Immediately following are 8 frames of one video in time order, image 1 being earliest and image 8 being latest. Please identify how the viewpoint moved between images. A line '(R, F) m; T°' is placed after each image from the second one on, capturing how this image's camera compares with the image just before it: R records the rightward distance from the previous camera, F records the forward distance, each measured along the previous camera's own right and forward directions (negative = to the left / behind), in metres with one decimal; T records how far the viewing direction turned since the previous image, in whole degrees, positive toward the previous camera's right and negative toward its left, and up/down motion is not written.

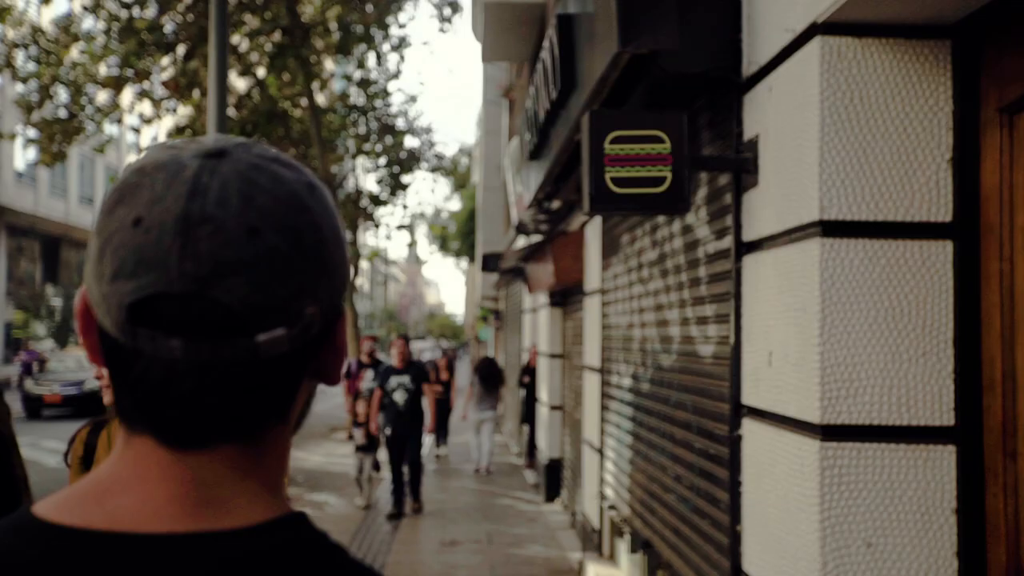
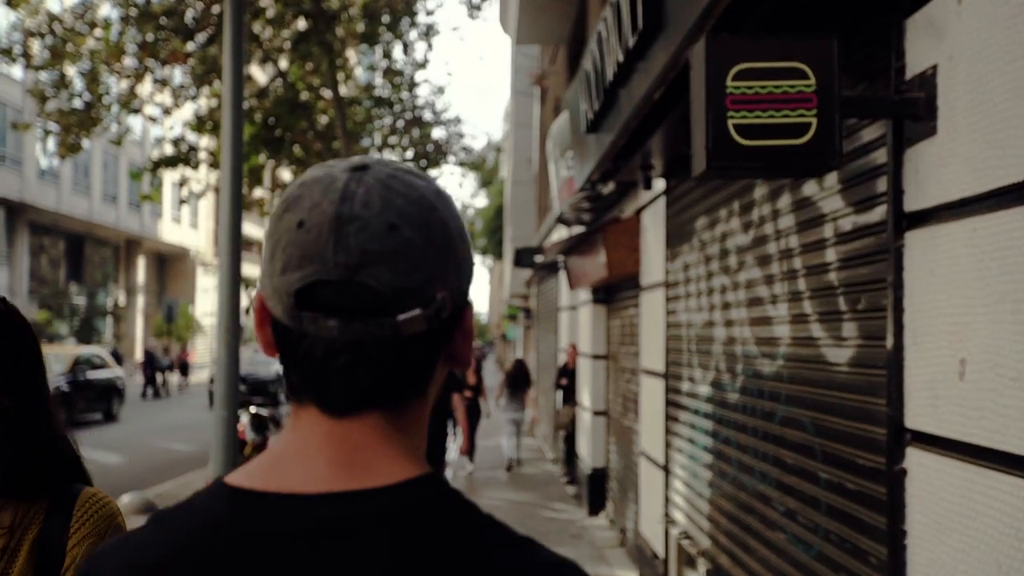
(-0.2, +1.1) m; -1°
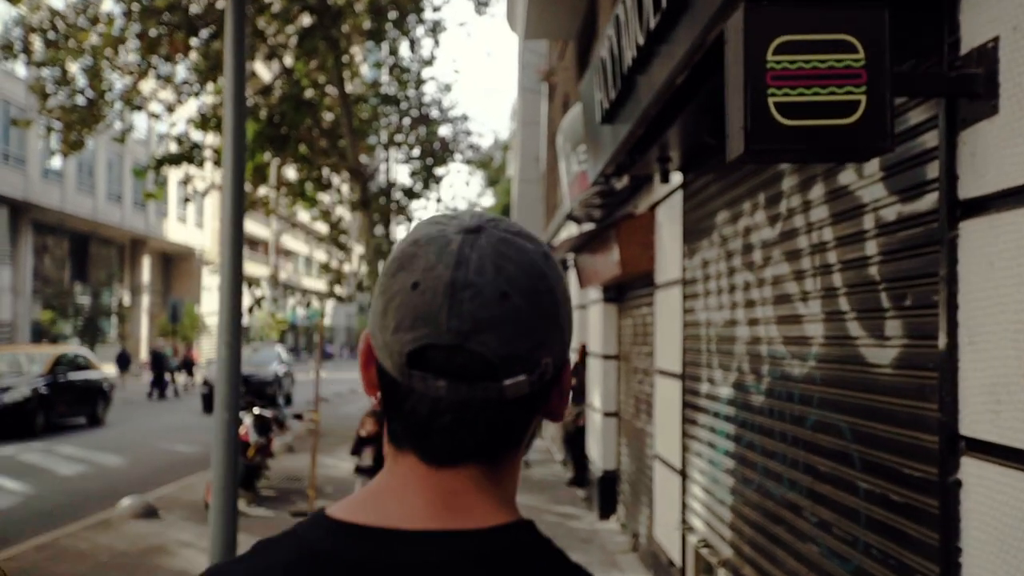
(0.0, +0.3) m; 0°
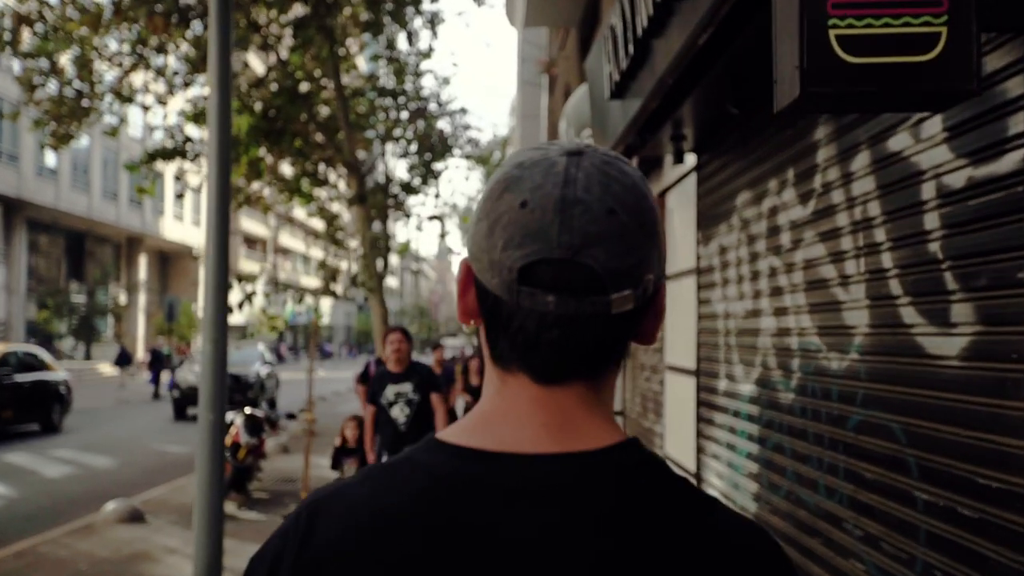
(0.0, +0.5) m; 0°
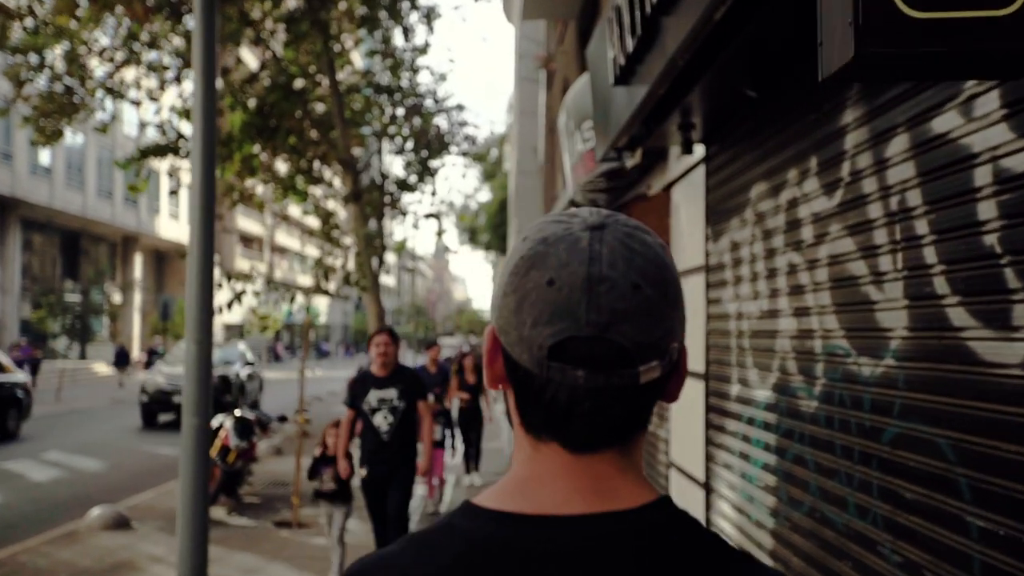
(0.0, +0.4) m; 0°
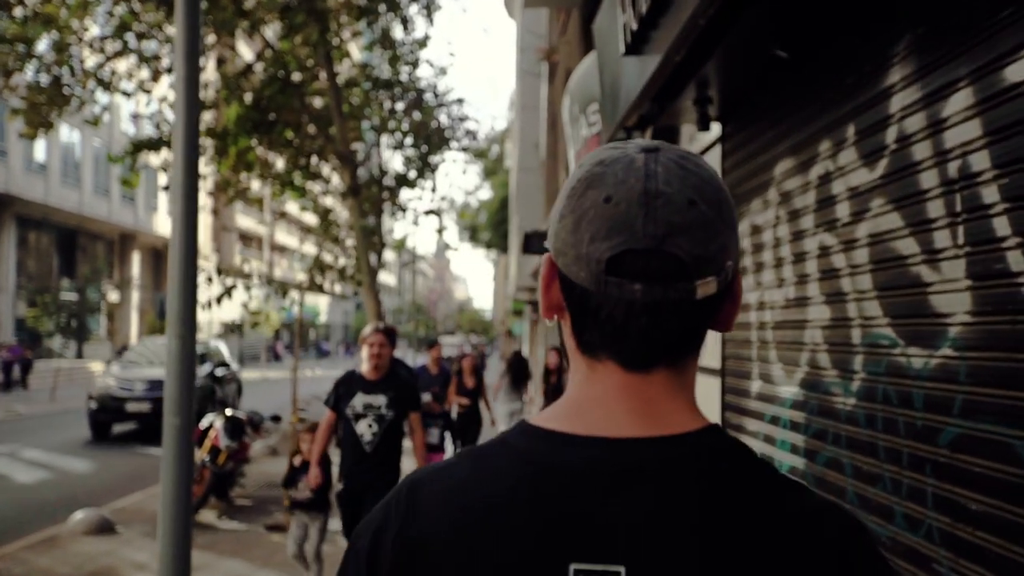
(0.0, +0.5) m; 0°
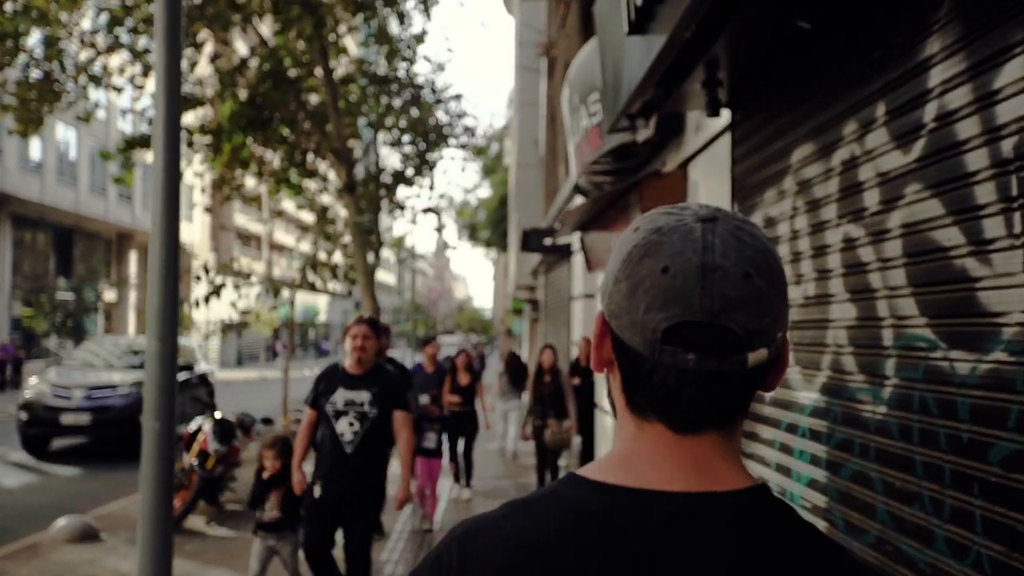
(0.0, +0.4) m; 0°
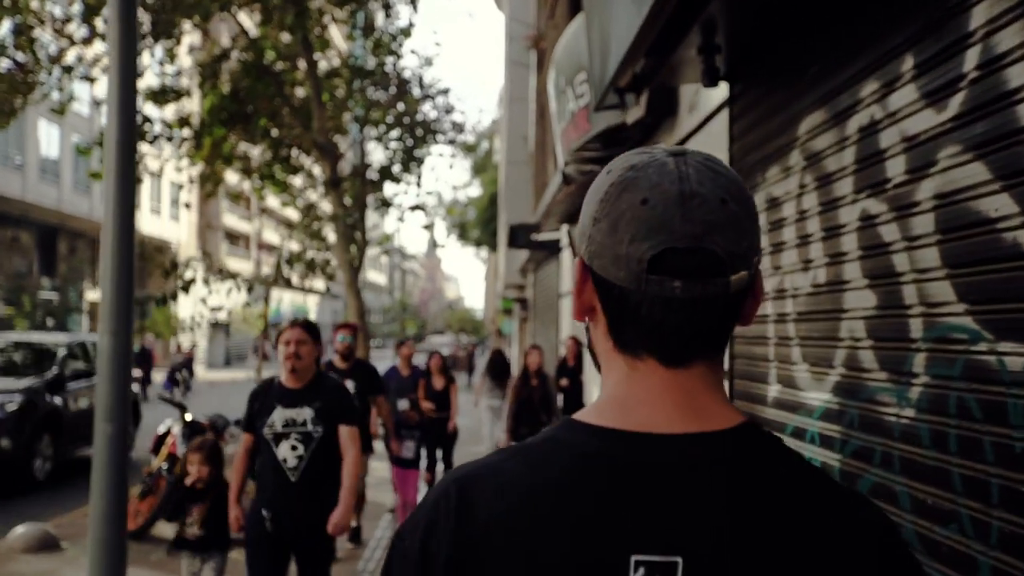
(+0.1, +0.5) m; 0°
